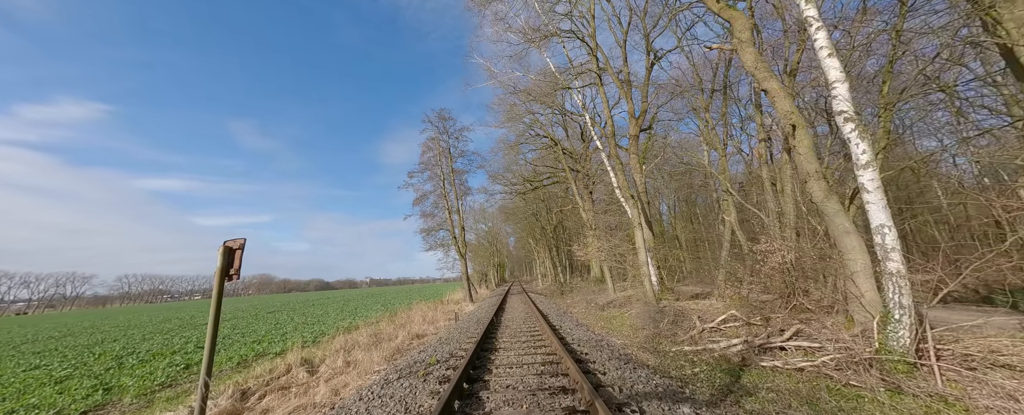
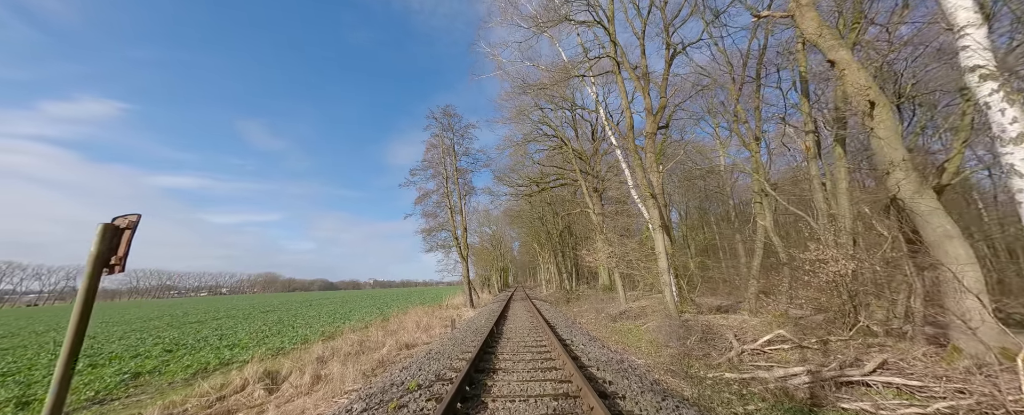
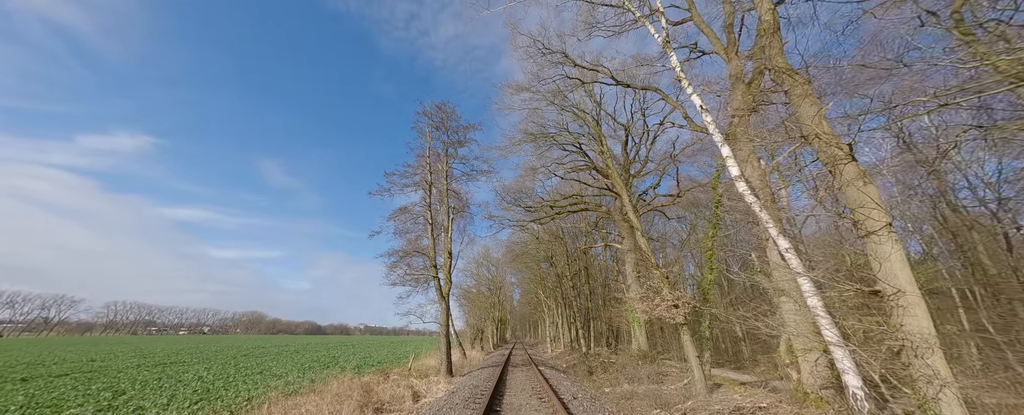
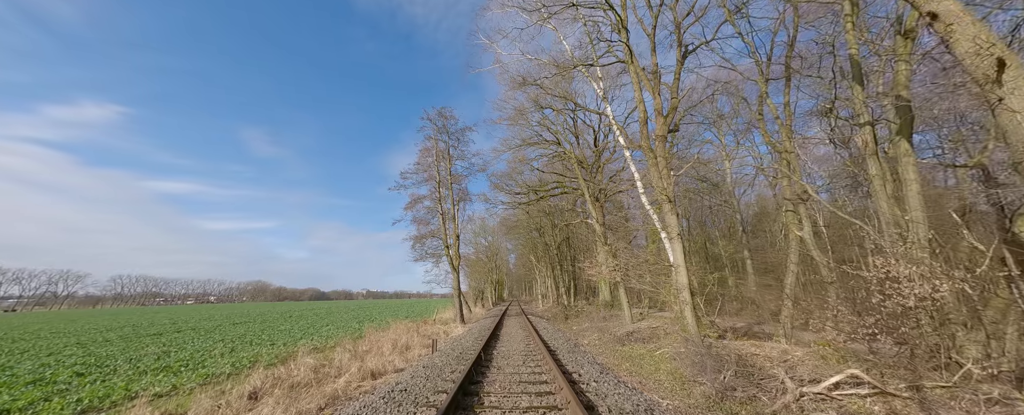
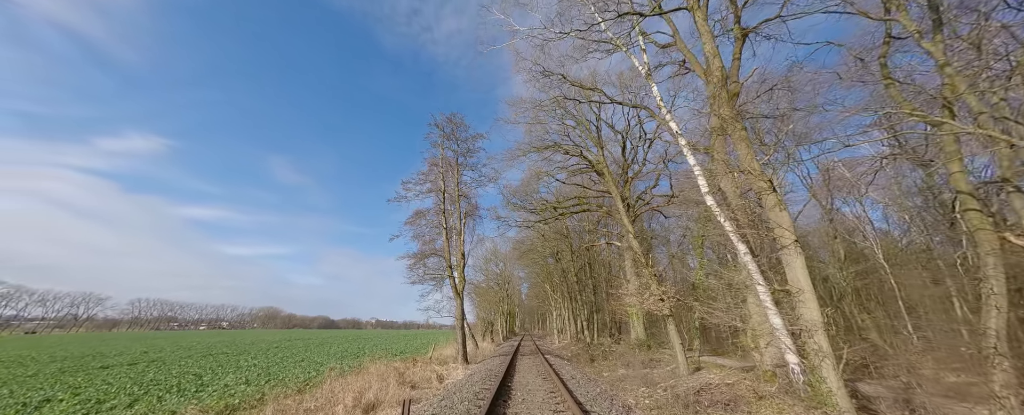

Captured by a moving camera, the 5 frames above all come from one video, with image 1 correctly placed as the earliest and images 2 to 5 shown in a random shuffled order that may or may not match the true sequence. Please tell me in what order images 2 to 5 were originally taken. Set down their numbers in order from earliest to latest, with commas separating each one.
2, 4, 5, 3
